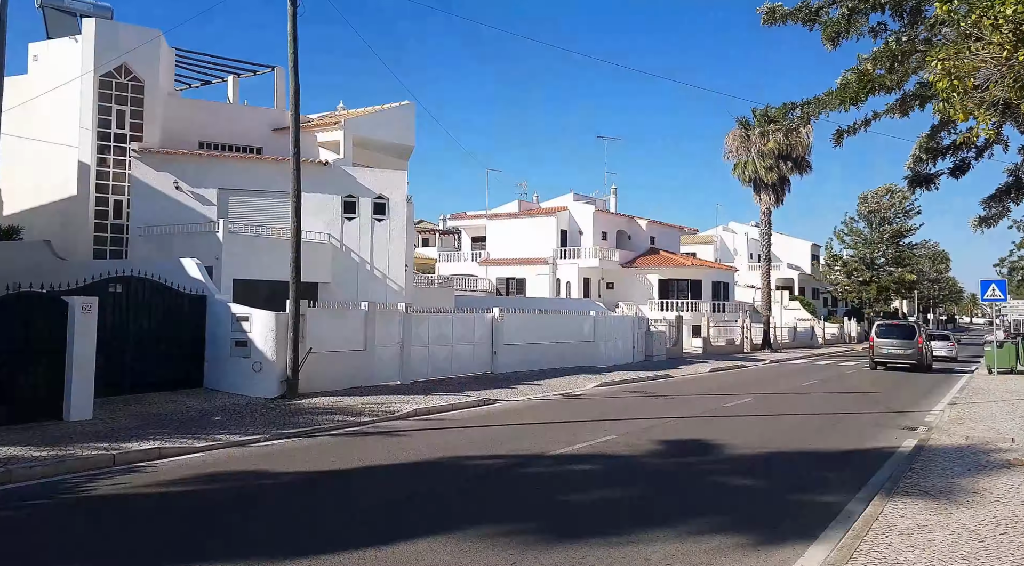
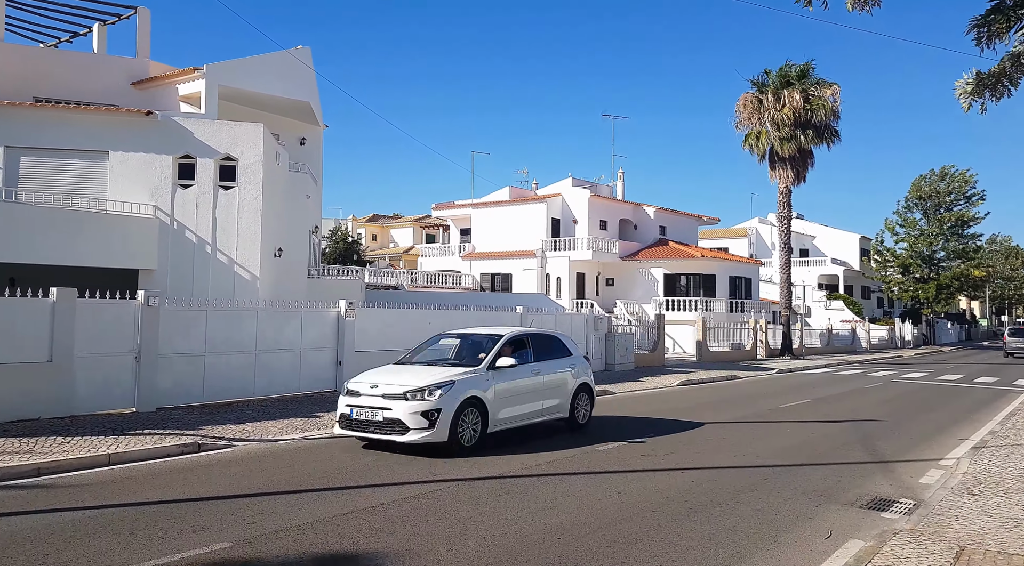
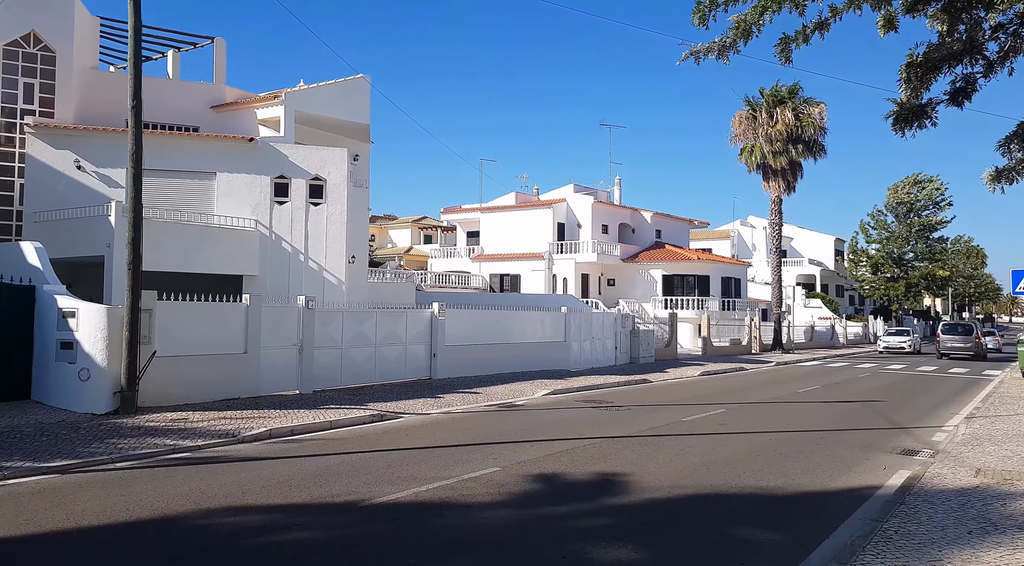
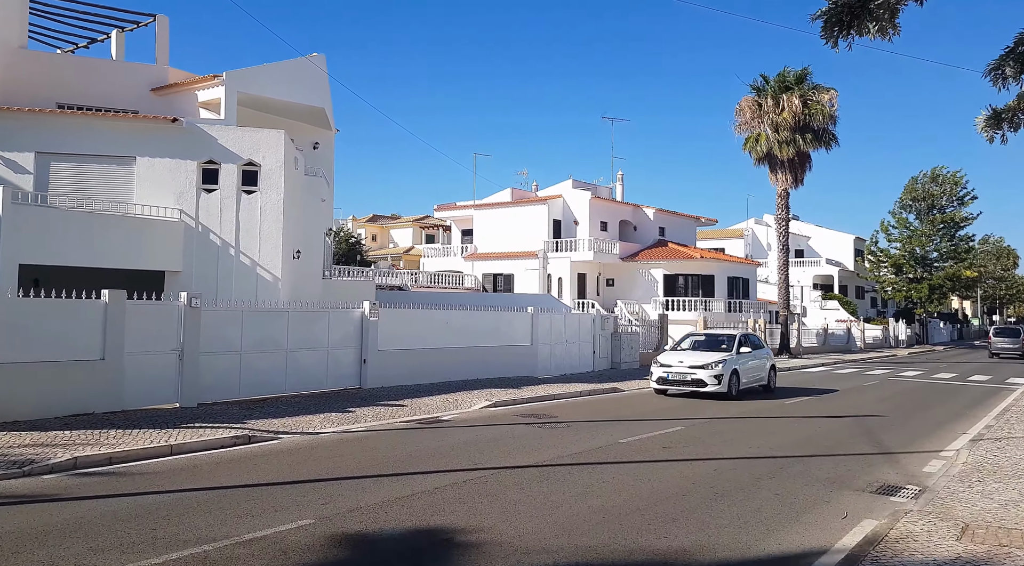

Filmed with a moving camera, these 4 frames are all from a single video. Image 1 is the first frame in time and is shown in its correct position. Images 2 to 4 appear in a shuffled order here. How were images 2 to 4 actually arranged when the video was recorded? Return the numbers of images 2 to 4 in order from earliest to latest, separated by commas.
3, 4, 2
